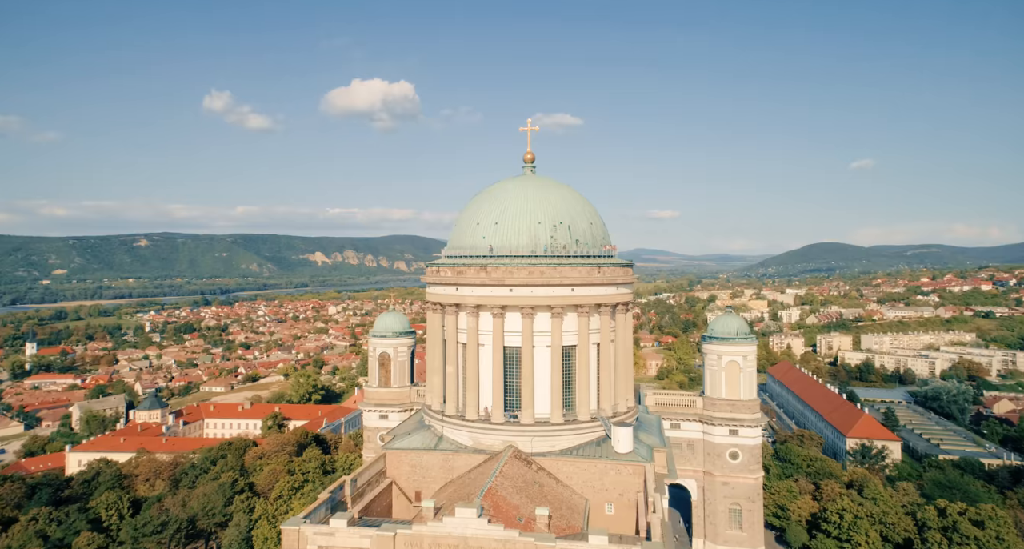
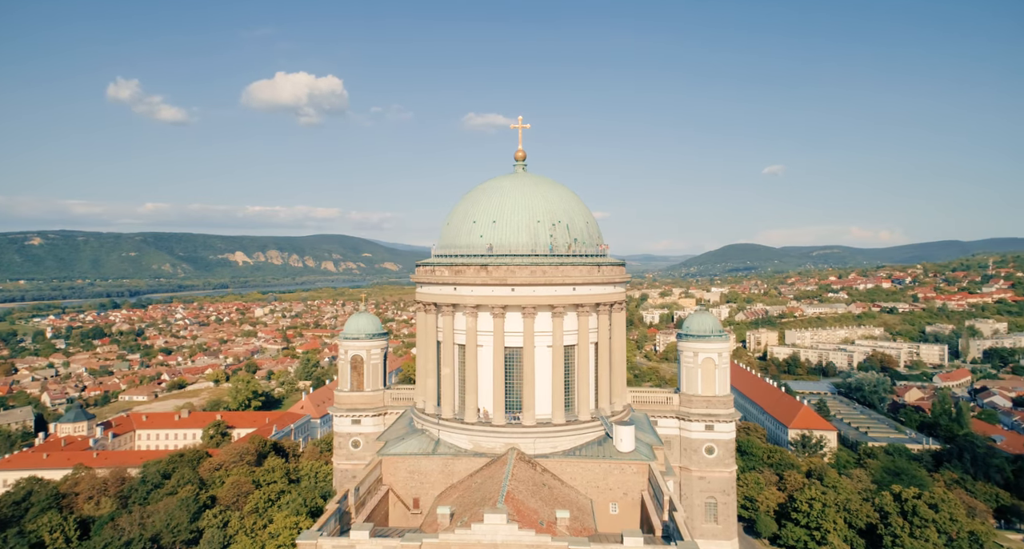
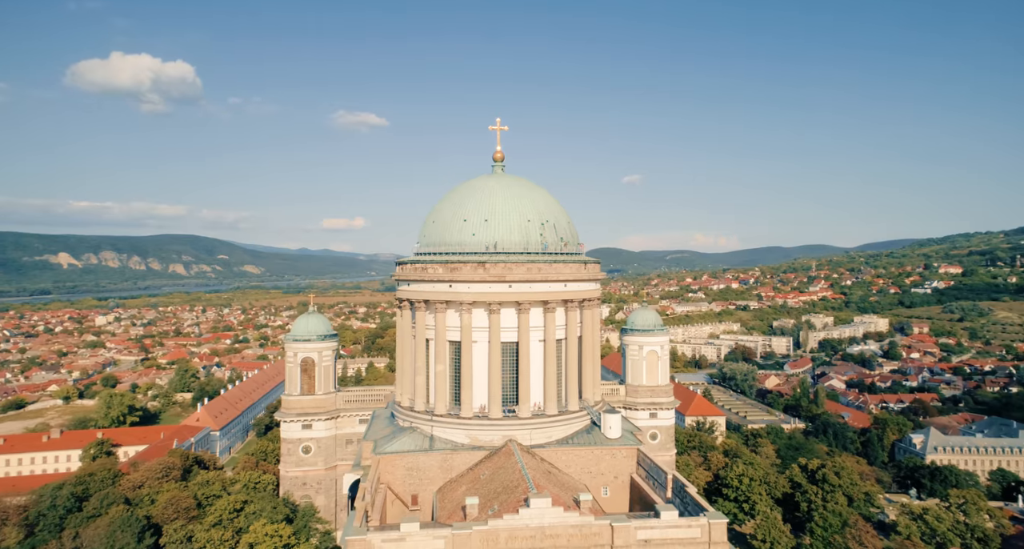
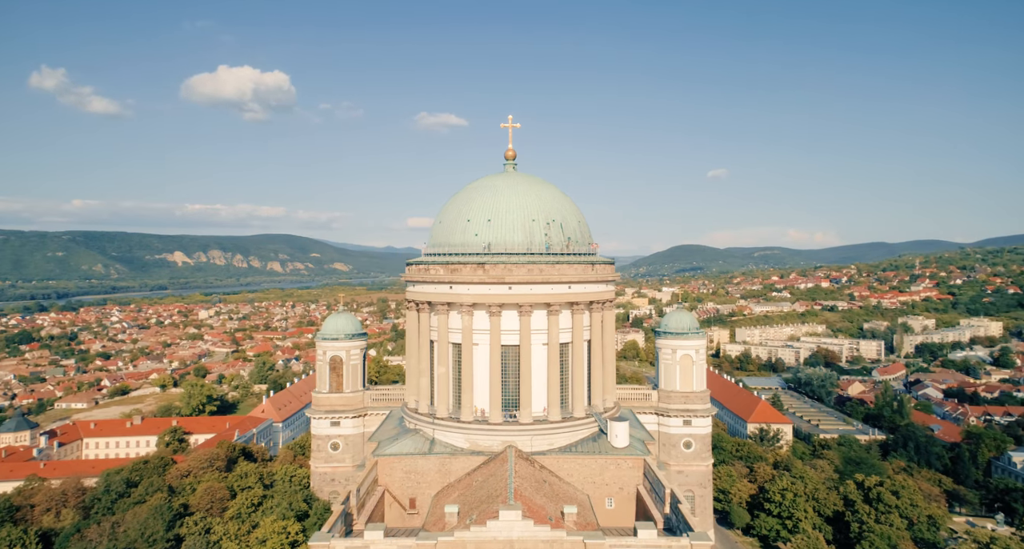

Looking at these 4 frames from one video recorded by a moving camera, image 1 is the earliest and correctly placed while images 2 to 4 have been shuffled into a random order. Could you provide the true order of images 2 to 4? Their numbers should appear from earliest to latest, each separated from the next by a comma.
2, 4, 3
